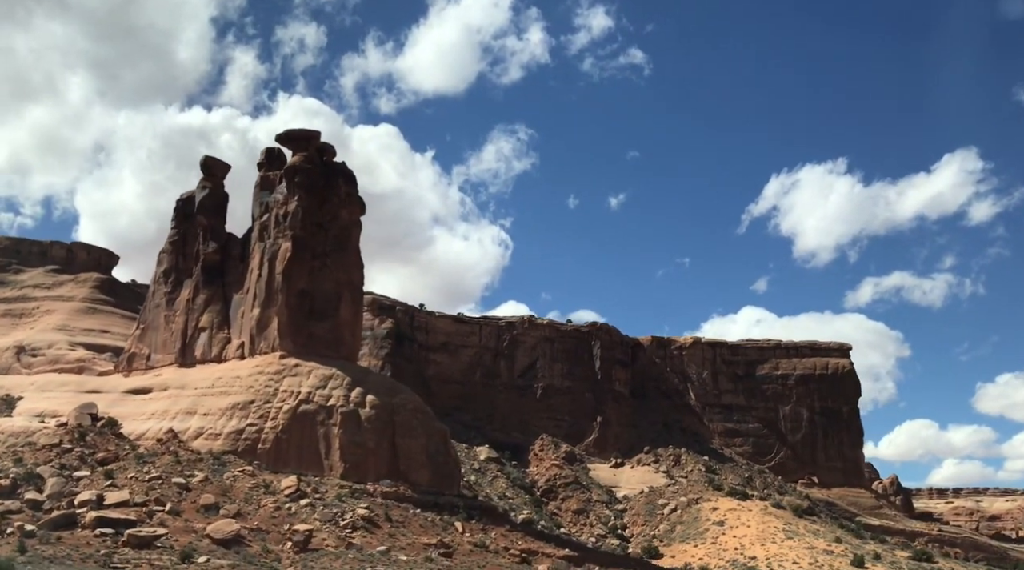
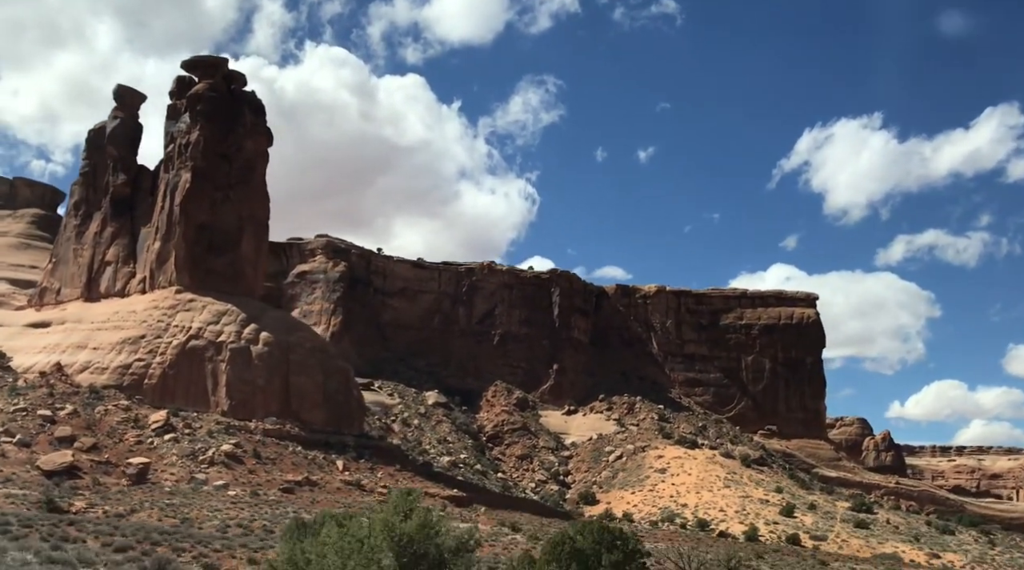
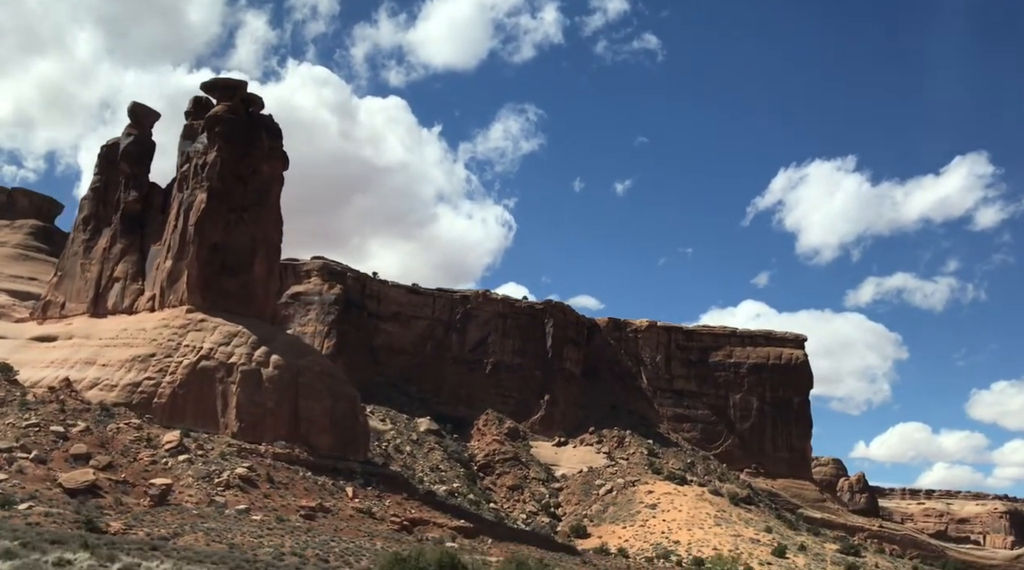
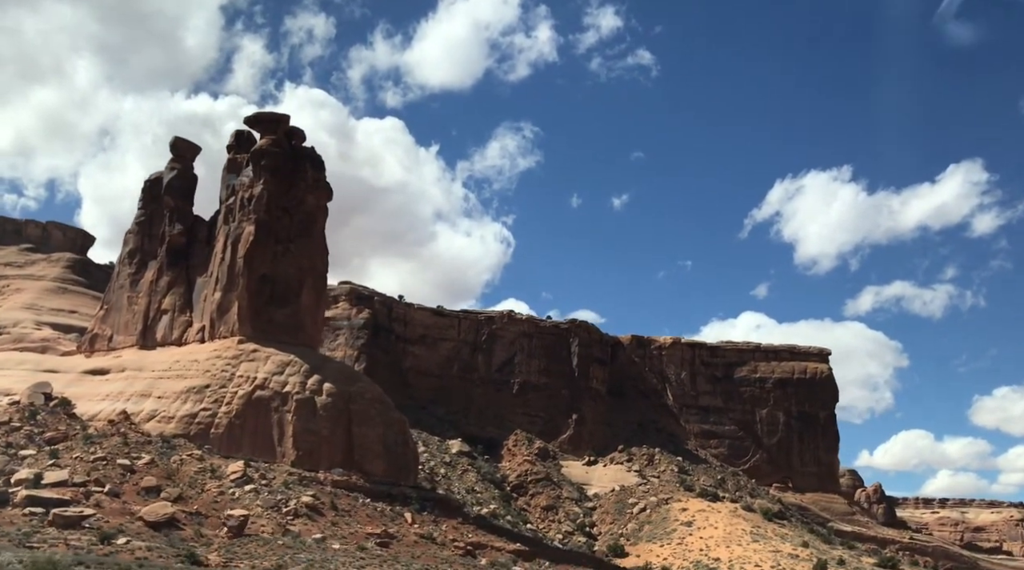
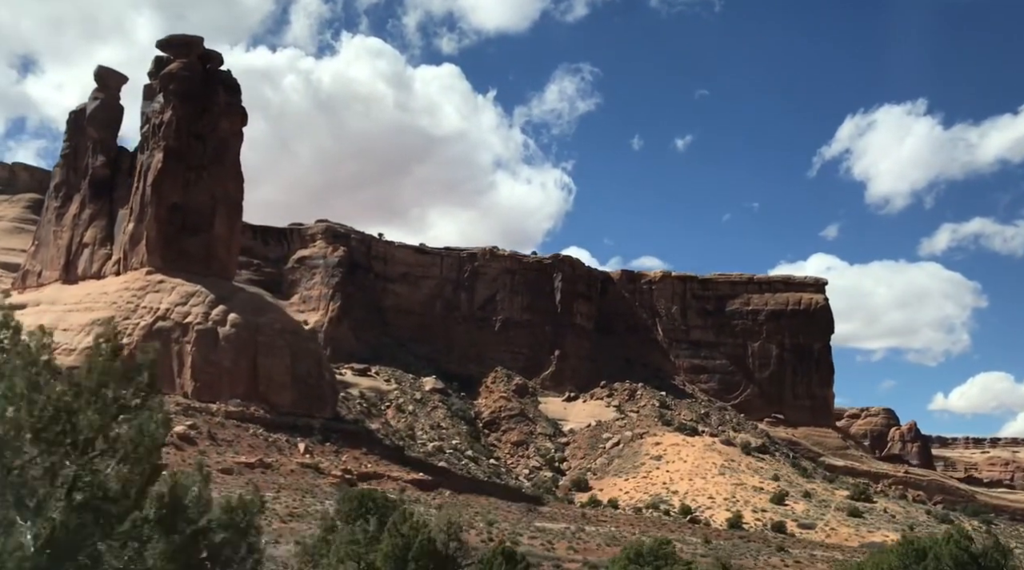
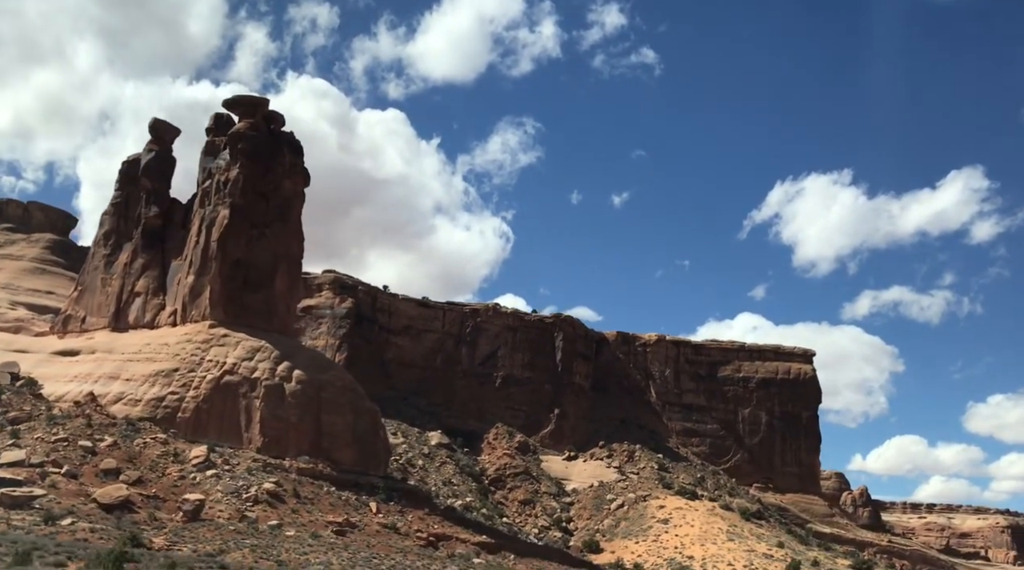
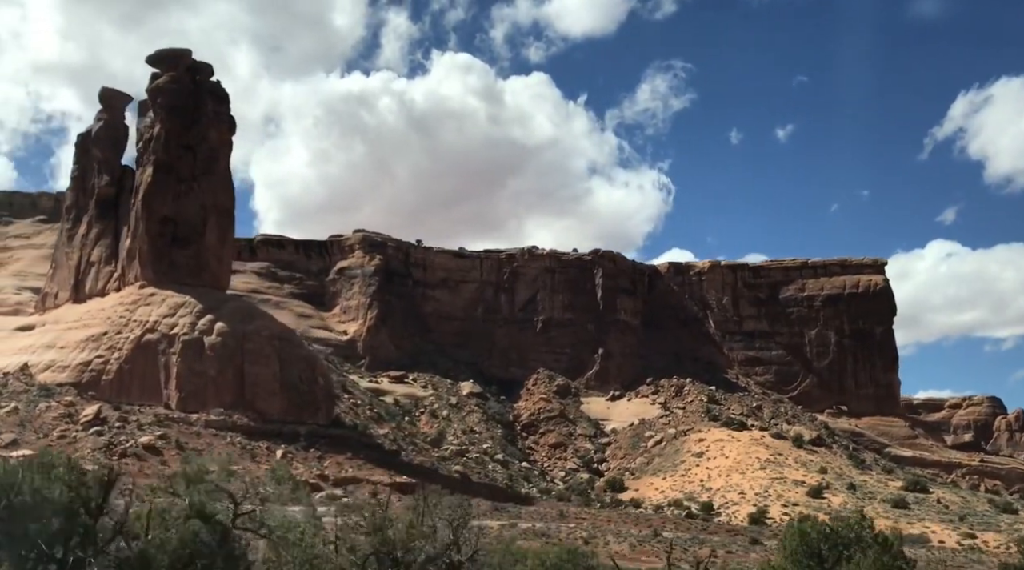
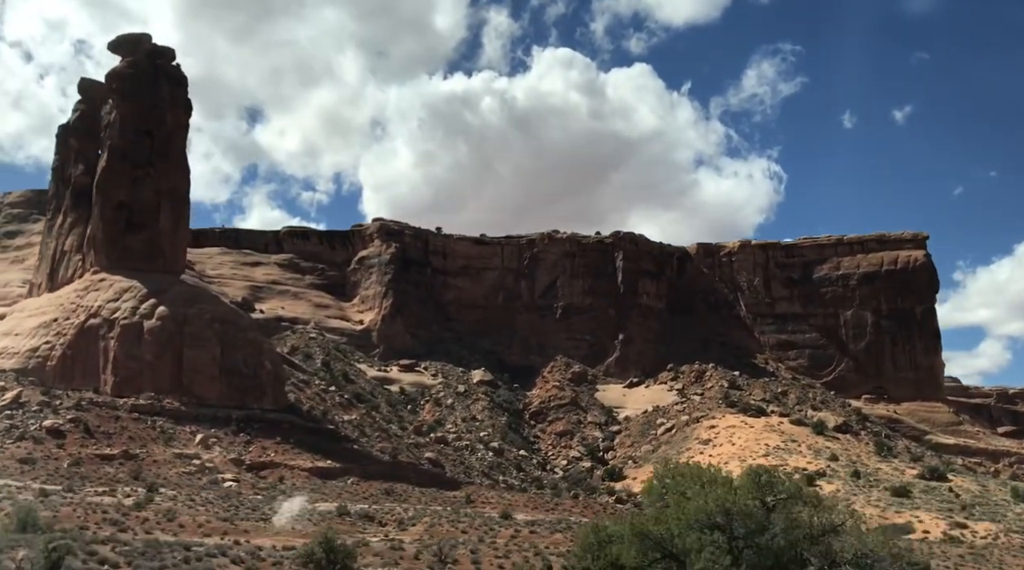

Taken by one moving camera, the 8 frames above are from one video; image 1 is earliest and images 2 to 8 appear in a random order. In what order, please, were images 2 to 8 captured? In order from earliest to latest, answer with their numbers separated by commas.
4, 6, 3, 2, 5, 7, 8
